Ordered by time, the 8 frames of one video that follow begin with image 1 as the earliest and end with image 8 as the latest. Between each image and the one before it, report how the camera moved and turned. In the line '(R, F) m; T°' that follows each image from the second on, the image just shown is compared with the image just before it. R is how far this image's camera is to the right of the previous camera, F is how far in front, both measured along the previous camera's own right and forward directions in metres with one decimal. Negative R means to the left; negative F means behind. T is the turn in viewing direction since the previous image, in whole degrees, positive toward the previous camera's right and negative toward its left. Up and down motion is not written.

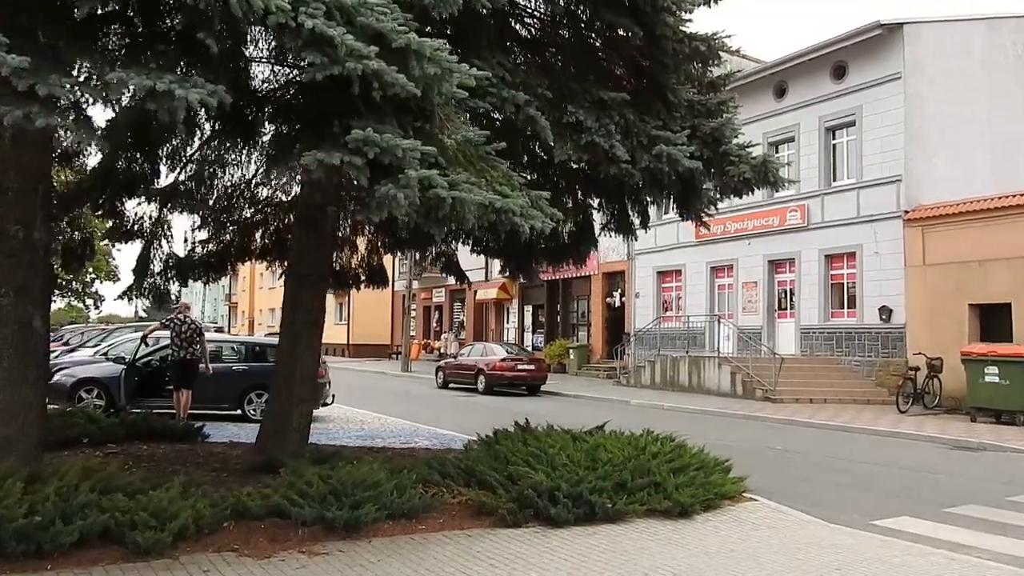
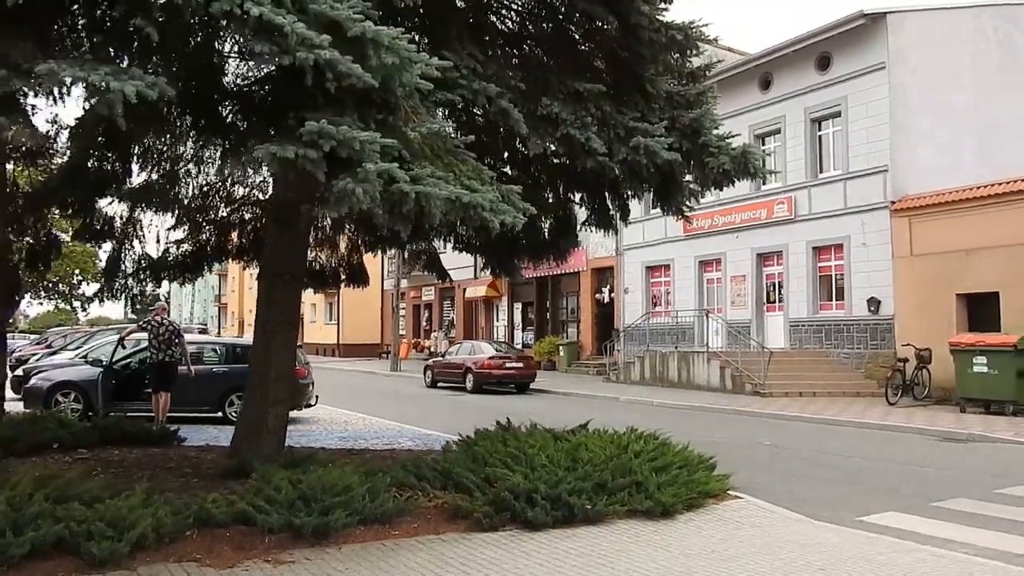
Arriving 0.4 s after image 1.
(+0.1, +0.2) m; 0°
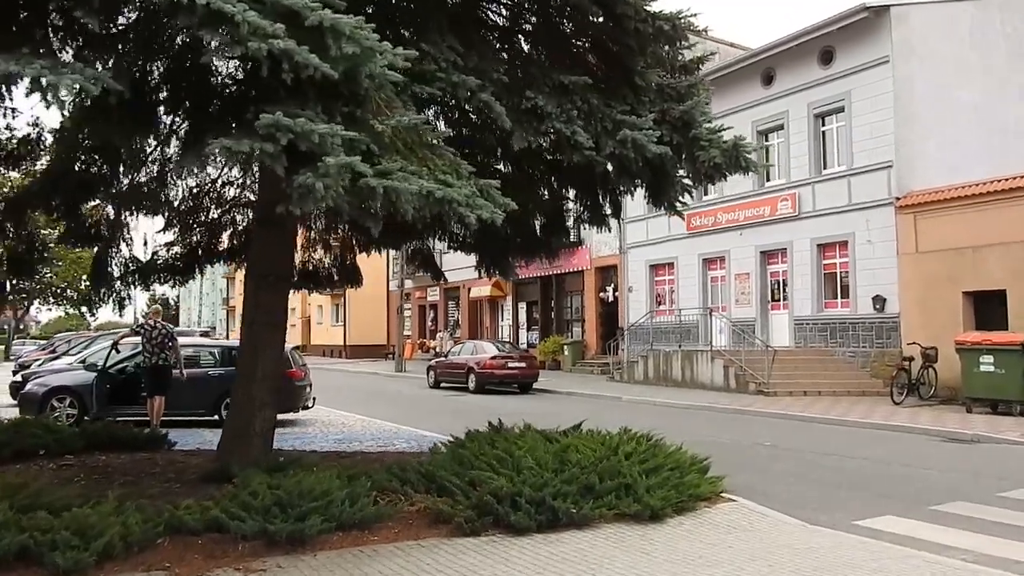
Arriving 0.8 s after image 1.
(+0.2, +0.2) m; -1°
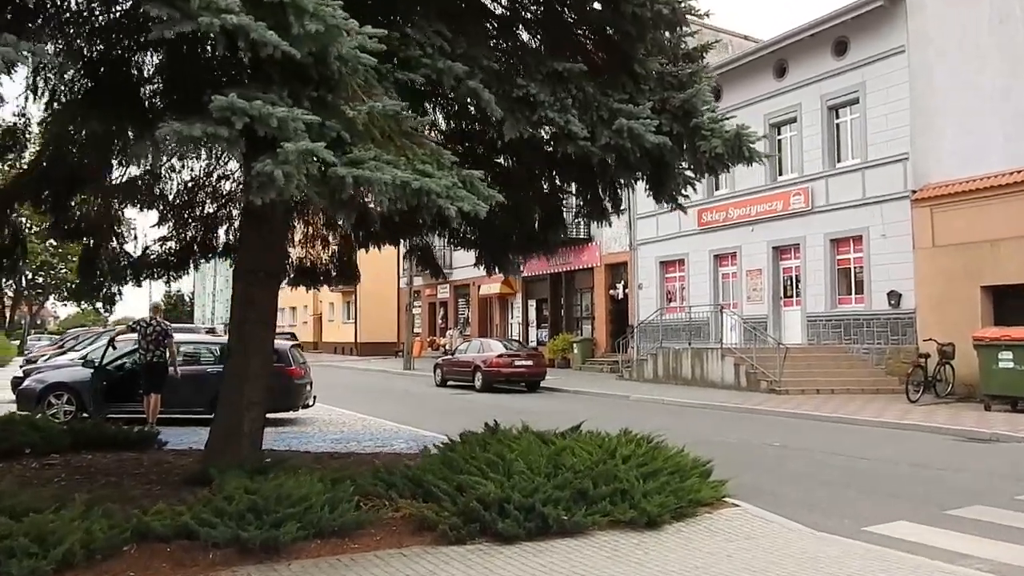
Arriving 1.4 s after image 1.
(+0.2, +0.3) m; -1°
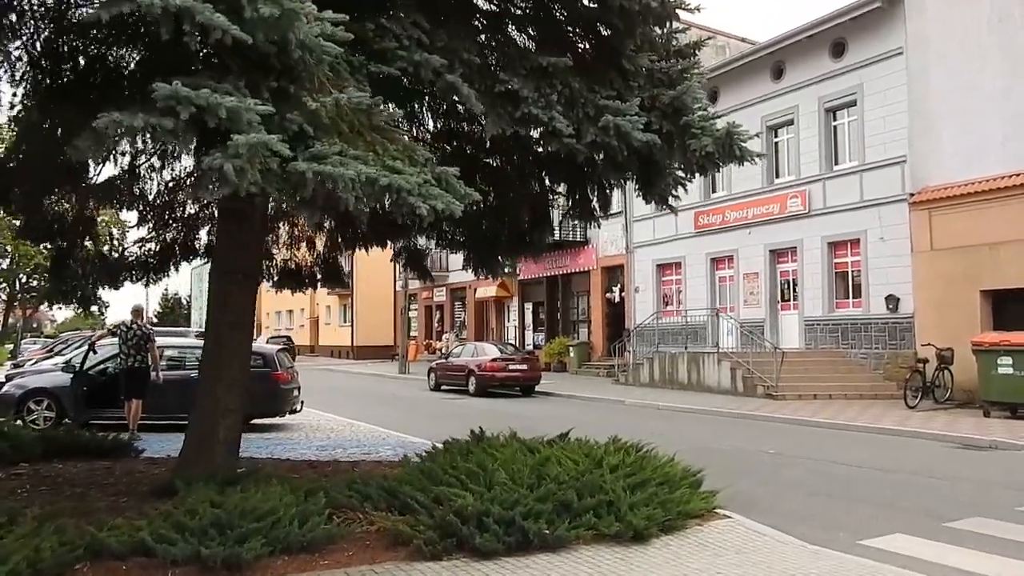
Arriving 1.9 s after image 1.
(+0.1, +0.3) m; 0°
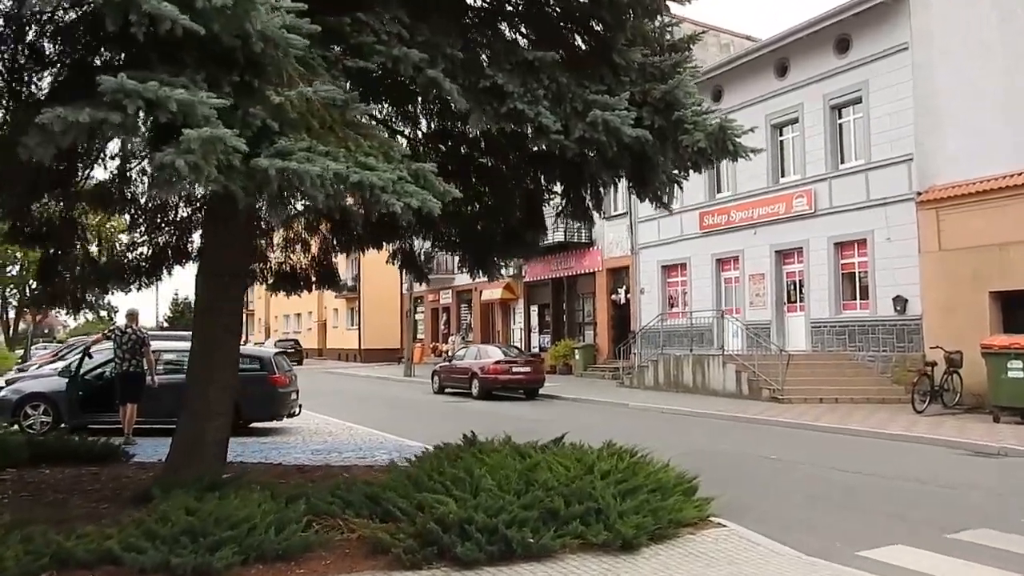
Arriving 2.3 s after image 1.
(+0.2, +0.2) m; -1°
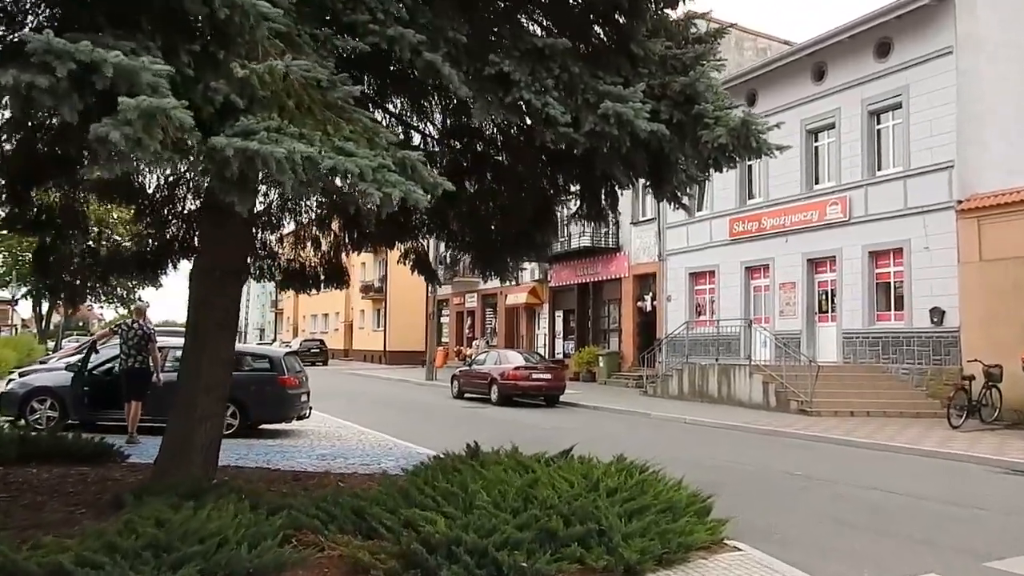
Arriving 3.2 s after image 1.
(+0.2, +0.4) m; -2°
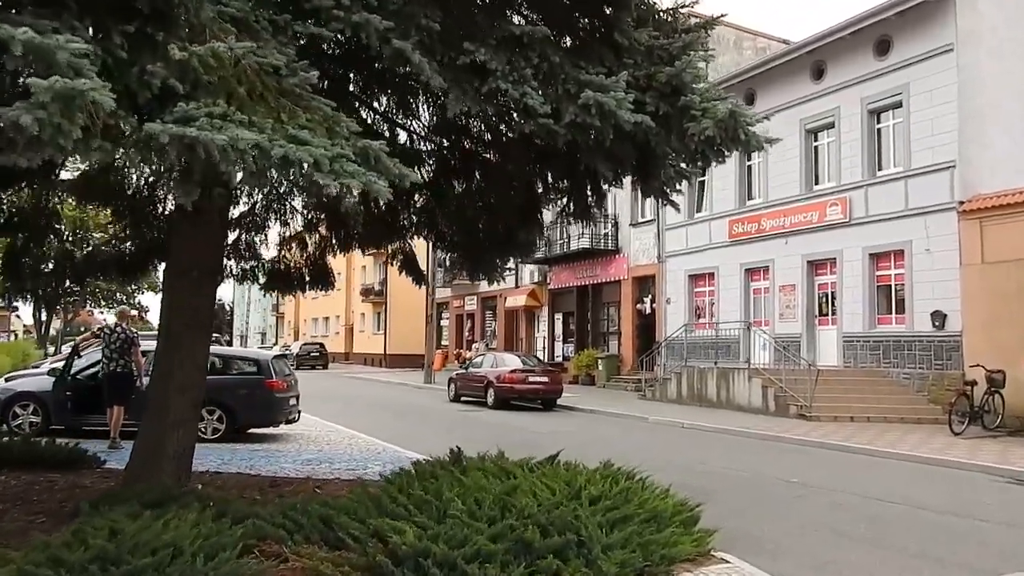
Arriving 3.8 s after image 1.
(+0.2, +0.3) m; 0°
